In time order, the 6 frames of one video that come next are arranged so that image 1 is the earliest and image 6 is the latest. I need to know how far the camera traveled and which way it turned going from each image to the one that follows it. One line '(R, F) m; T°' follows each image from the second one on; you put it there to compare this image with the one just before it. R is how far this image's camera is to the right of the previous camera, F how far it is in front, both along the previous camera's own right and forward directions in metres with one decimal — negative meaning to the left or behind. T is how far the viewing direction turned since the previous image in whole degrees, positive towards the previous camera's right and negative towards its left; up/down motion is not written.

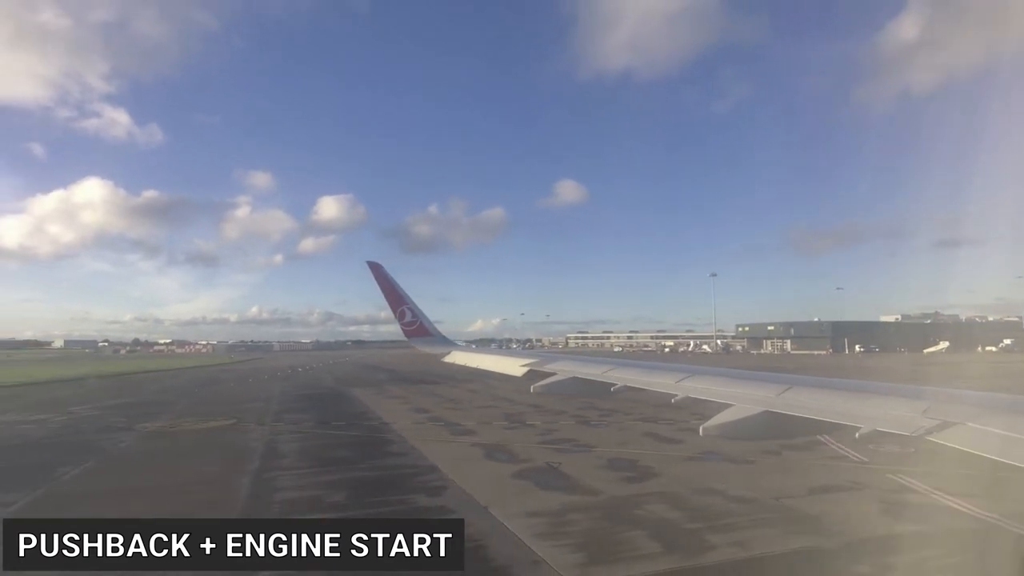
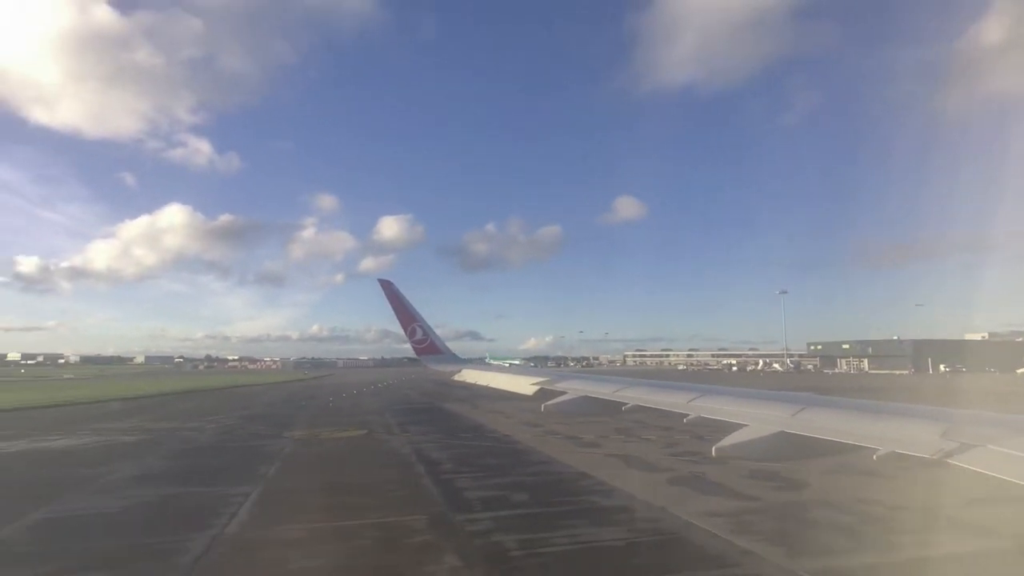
(-1.5, -1.0) m; -5°
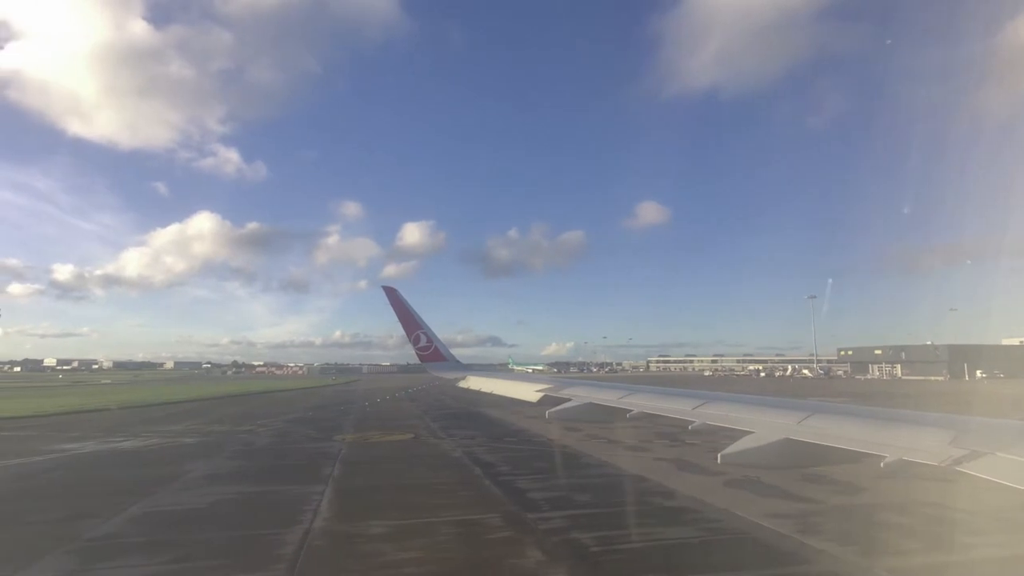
(-0.6, -0.4) m; -2°
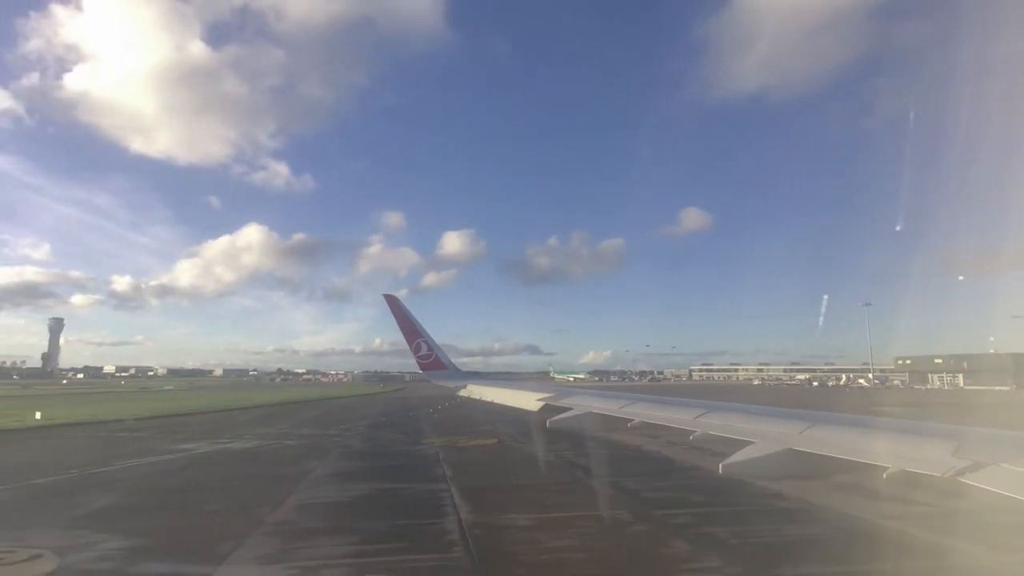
(-1.1, -0.7) m; -4°
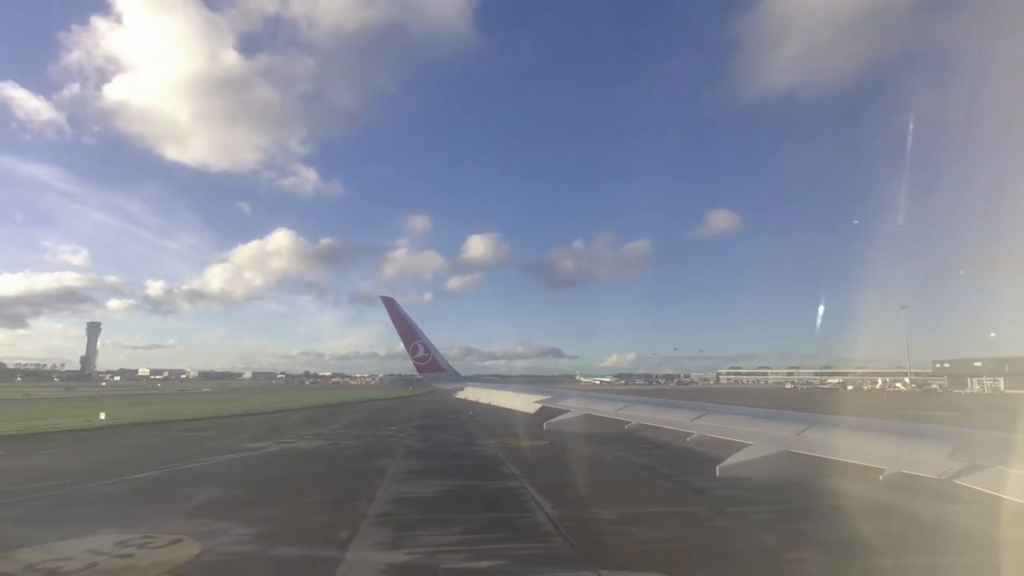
(-0.8, -0.5) m; -2°
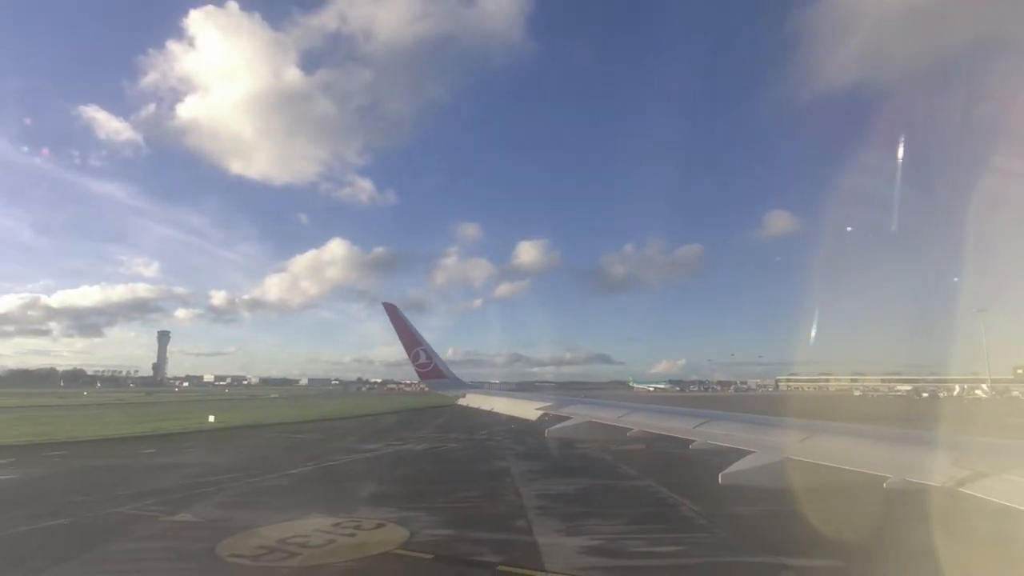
(-1.3, -0.9) m; -5°
